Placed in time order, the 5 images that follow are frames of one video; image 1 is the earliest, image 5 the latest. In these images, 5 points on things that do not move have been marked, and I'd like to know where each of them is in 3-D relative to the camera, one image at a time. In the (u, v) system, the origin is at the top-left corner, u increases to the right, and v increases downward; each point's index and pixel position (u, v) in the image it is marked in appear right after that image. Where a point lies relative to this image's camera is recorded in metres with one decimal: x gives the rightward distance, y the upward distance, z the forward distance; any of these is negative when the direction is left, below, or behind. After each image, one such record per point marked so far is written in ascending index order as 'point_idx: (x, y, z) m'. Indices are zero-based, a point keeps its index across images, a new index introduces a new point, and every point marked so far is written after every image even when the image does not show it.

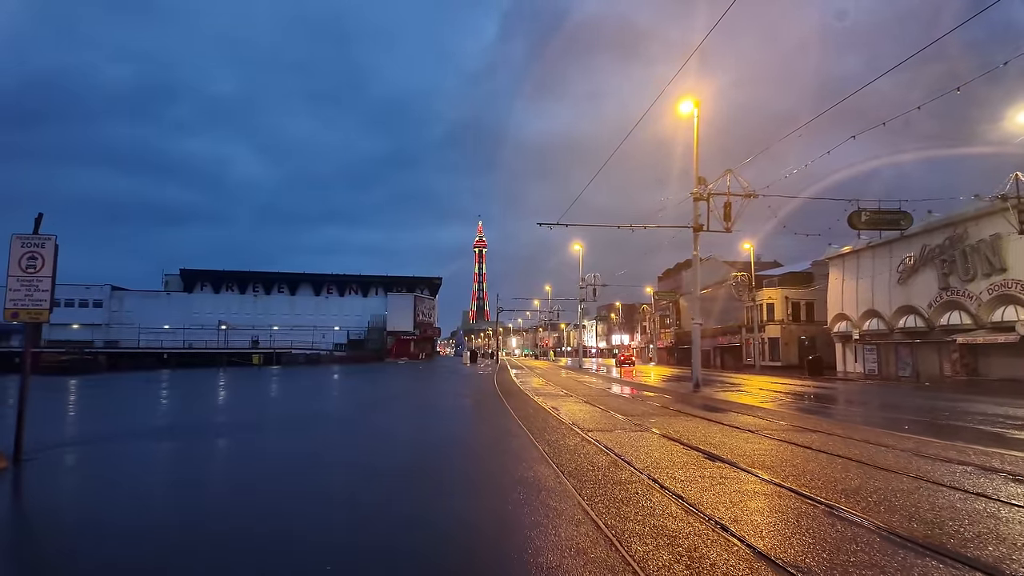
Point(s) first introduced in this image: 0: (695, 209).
0: (+4.1, +1.7, +14.5) m
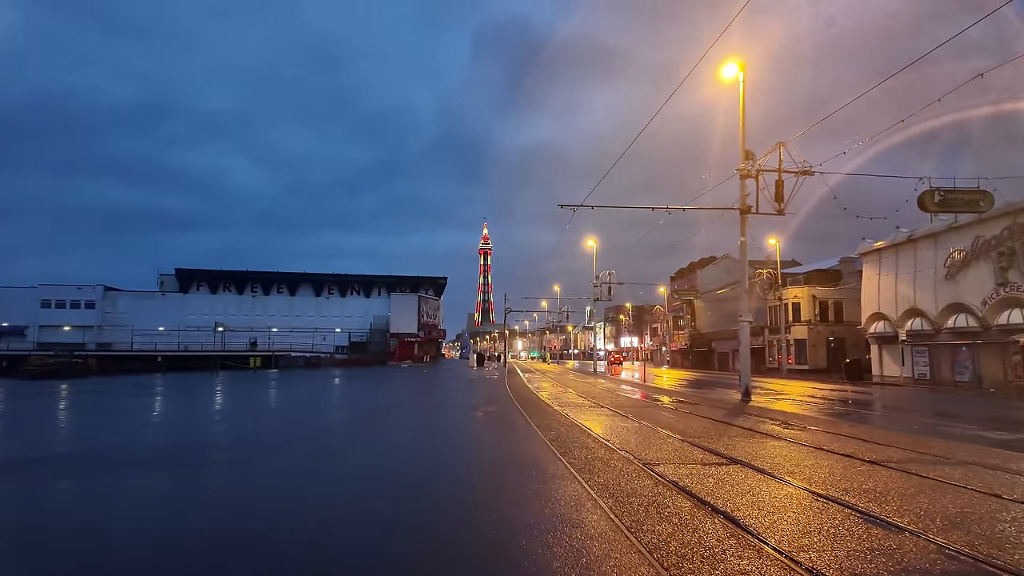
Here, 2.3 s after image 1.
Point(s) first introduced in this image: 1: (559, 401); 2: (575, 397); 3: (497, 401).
0: (+4.4, +1.9, +12.4) m
1: (+1.2, -3.0, +17.3) m
2: (+1.9, -3.4, +20.3) m
3: (-0.5, -3.3, +19.1) m
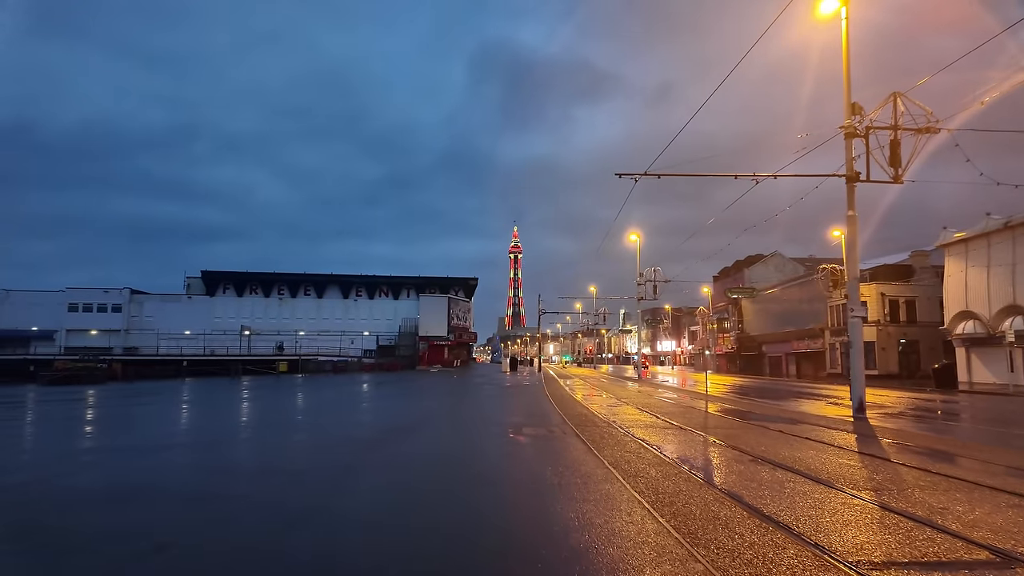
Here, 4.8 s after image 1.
0: (+5.1, +2.1, +9.9) m
1: (+2.2, -2.8, +14.9) m
2: (+3.0, -3.2, +17.8) m
3: (+0.6, -3.1, +16.7) m
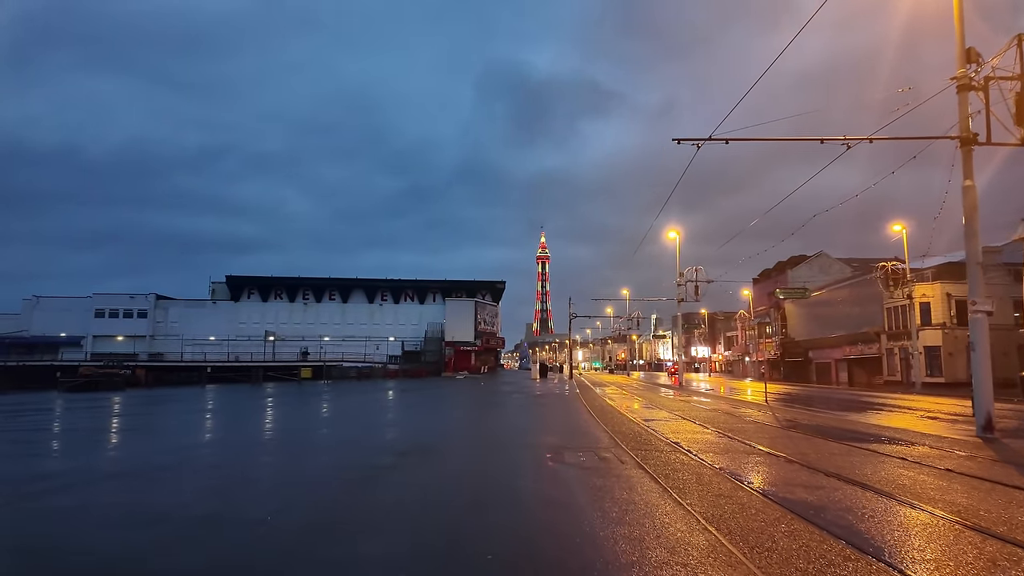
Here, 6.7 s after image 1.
0: (+5.5, +2.2, +8.0) m
1: (+2.8, -2.7, +13.1) m
2: (+3.8, -3.2, +15.9) m
3: (+1.3, -3.1, +15.0) m
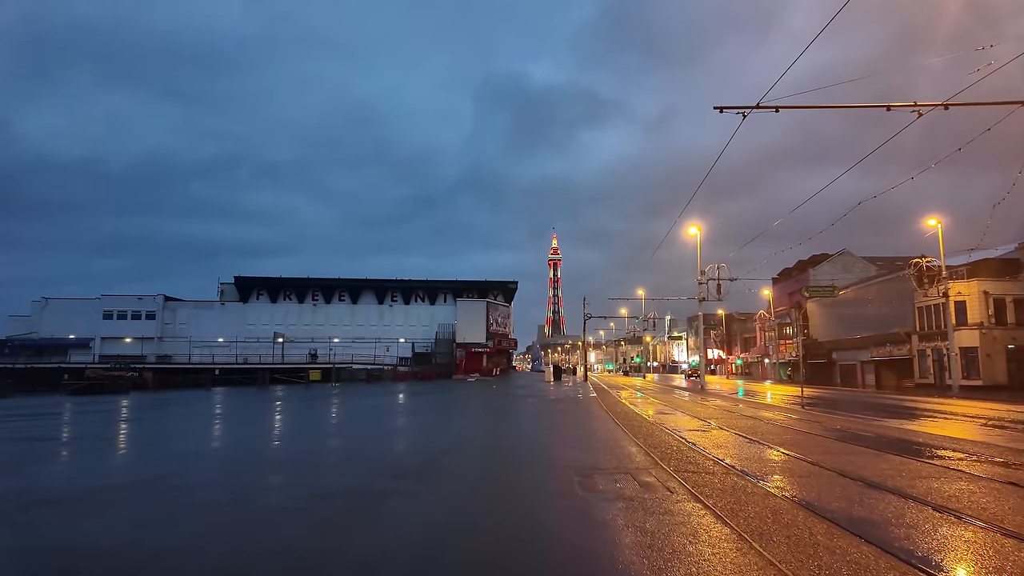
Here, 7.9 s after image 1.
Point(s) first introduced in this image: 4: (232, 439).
0: (+5.7, +2.3, +6.8) m
1: (+3.1, -2.7, +11.9) m
2: (+4.1, -3.1, +14.8) m
3: (+1.6, -3.0, +13.9) m
4: (-8.5, -4.6, +20.0) m
